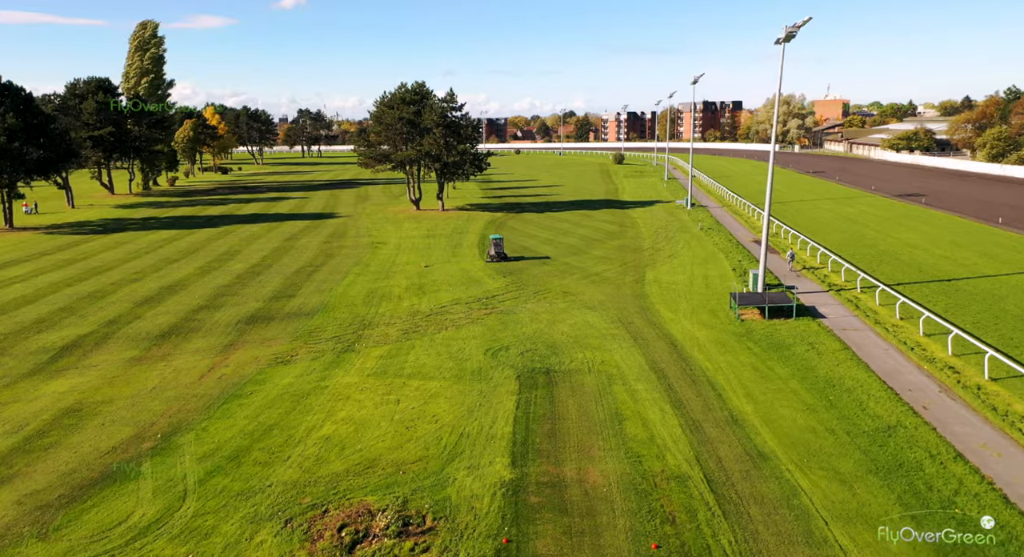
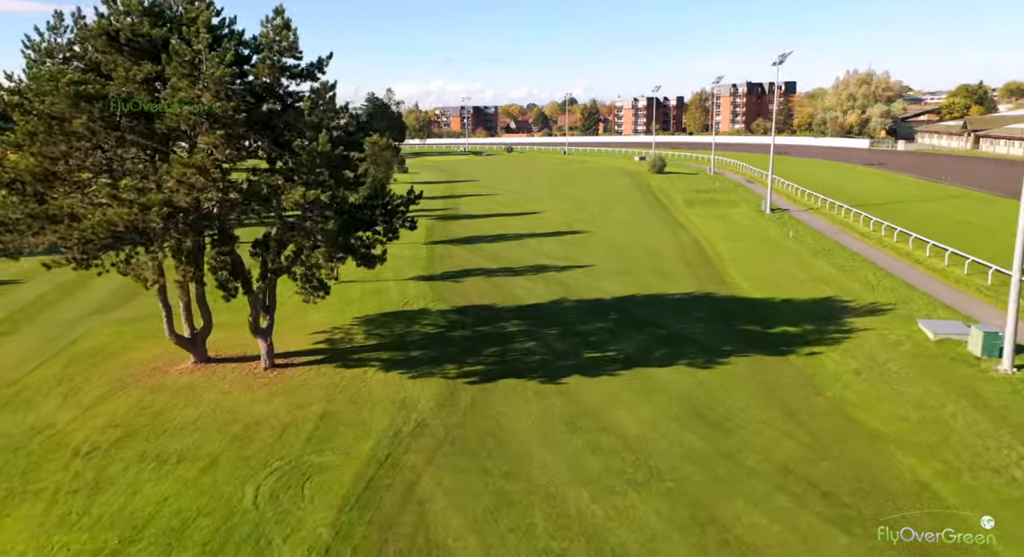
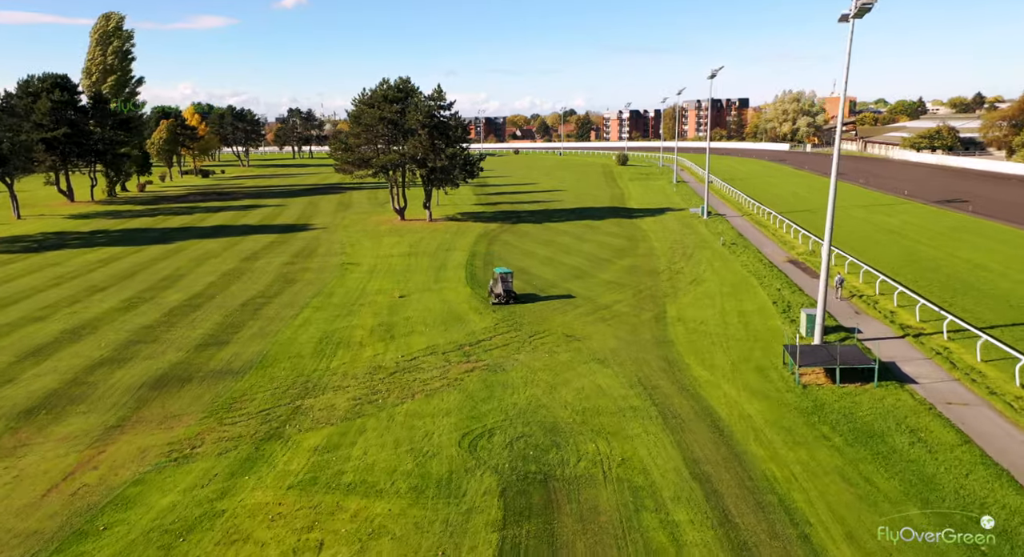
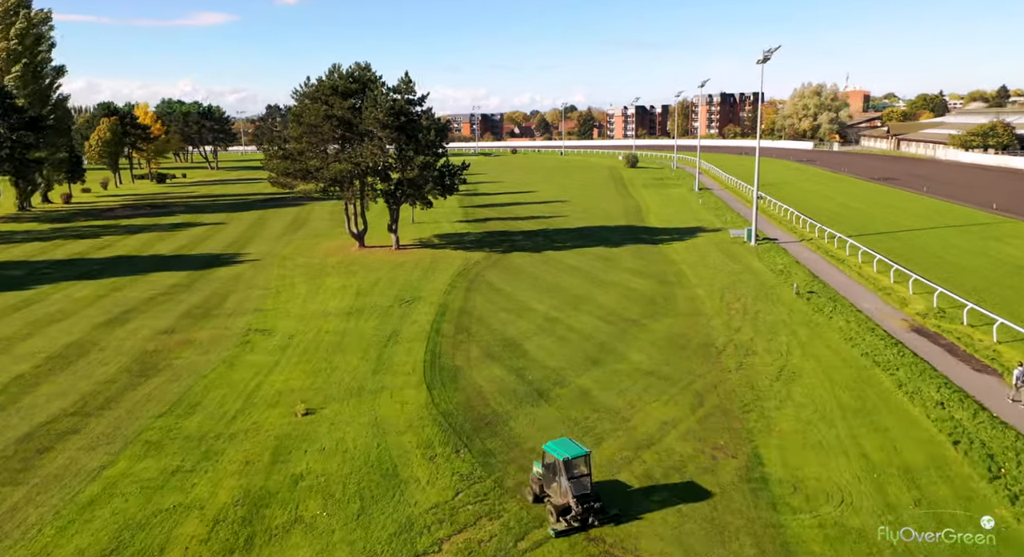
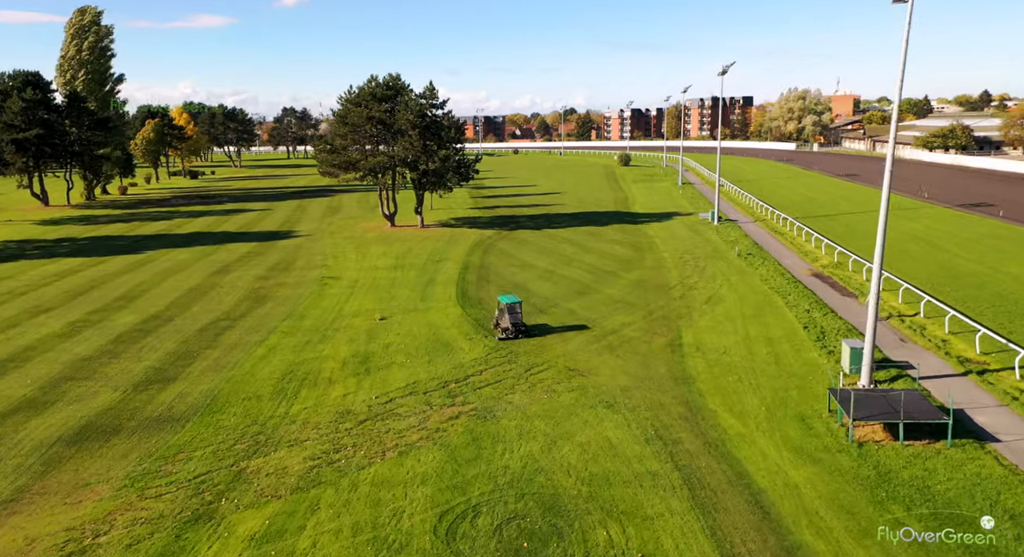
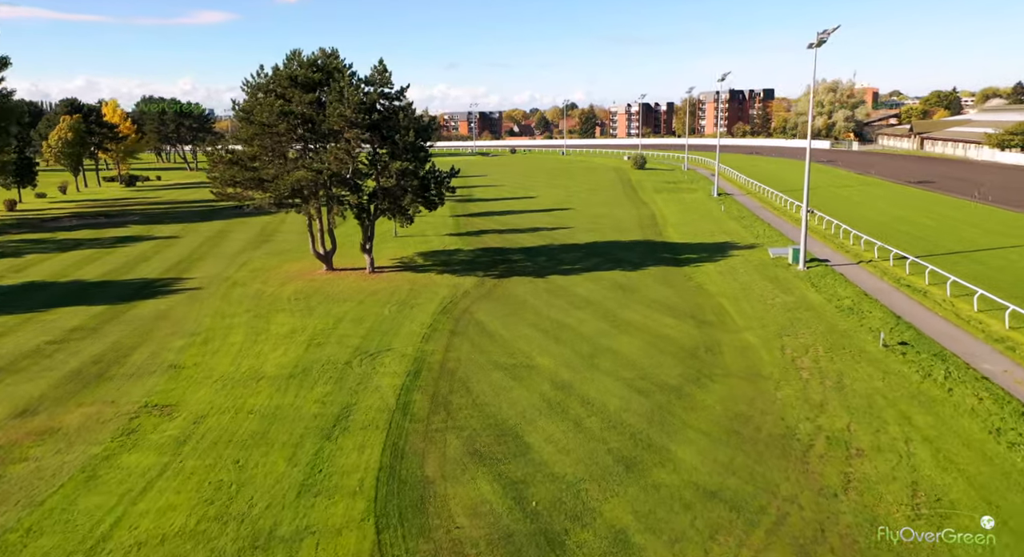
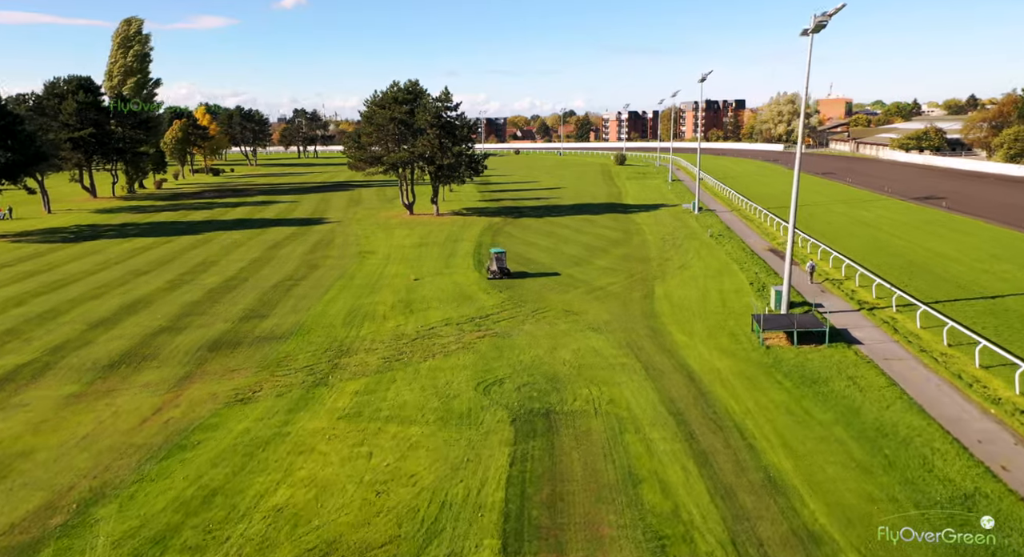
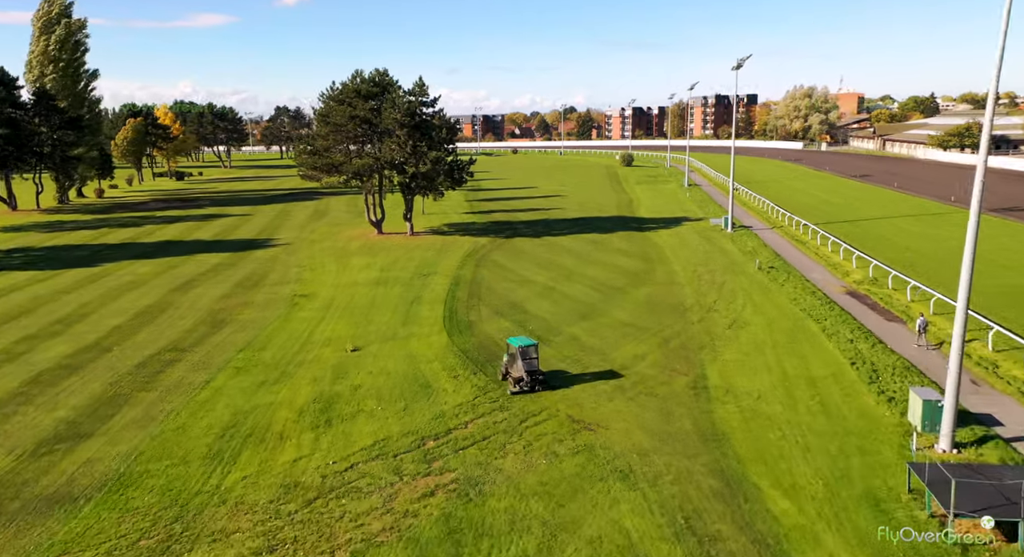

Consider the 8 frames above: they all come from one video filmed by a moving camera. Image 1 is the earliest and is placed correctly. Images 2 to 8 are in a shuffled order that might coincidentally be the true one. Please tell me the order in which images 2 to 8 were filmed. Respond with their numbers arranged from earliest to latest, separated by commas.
7, 3, 5, 8, 4, 6, 2
